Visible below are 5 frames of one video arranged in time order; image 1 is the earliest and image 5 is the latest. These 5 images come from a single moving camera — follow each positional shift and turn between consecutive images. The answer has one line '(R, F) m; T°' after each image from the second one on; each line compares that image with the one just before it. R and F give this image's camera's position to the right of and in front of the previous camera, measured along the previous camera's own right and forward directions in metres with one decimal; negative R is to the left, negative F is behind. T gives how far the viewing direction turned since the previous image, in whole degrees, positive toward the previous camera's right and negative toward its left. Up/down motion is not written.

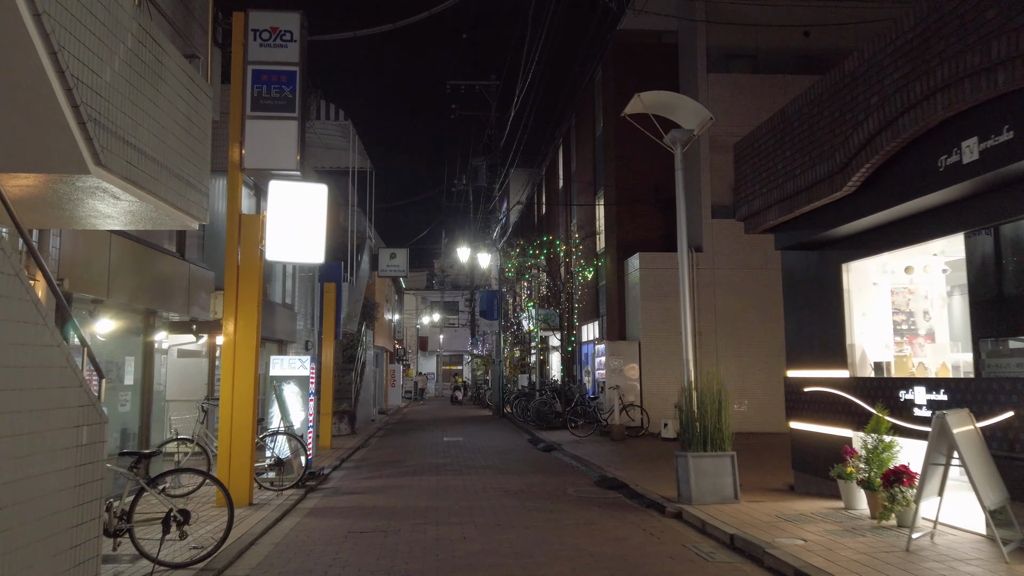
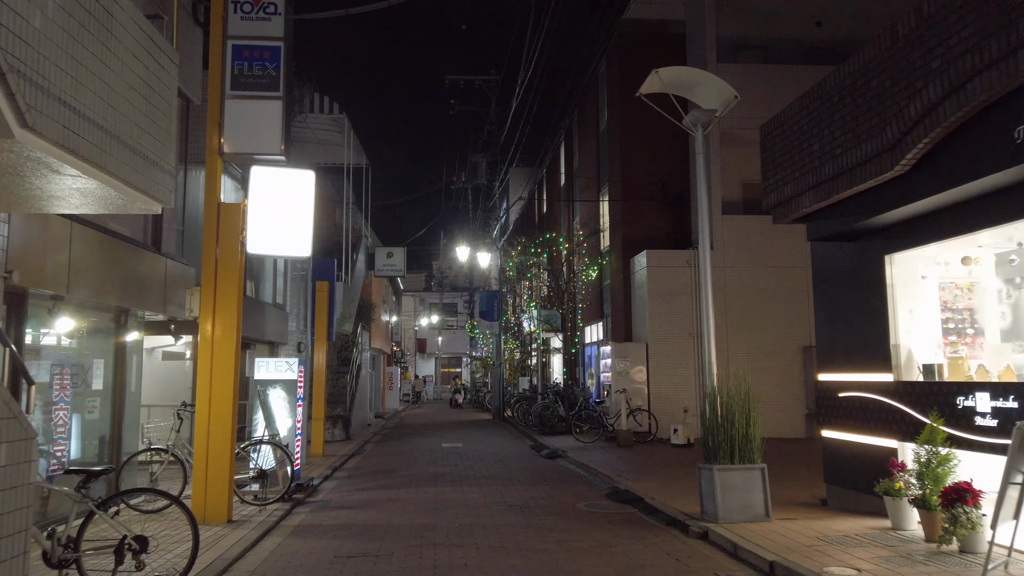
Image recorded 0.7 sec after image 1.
(-0.1, +0.8) m; 0°
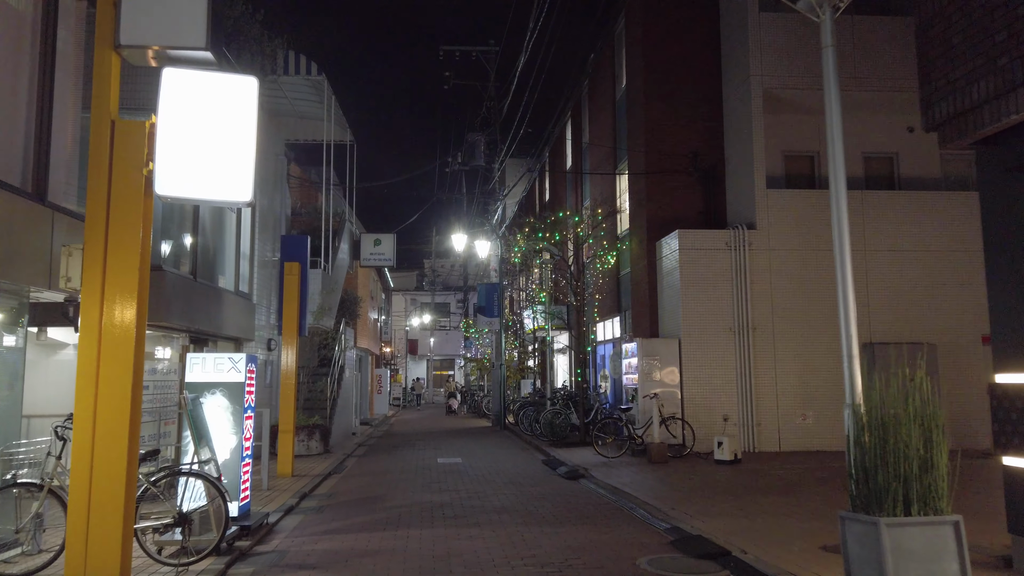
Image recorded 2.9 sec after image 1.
(-0.3, +2.8) m; +1°
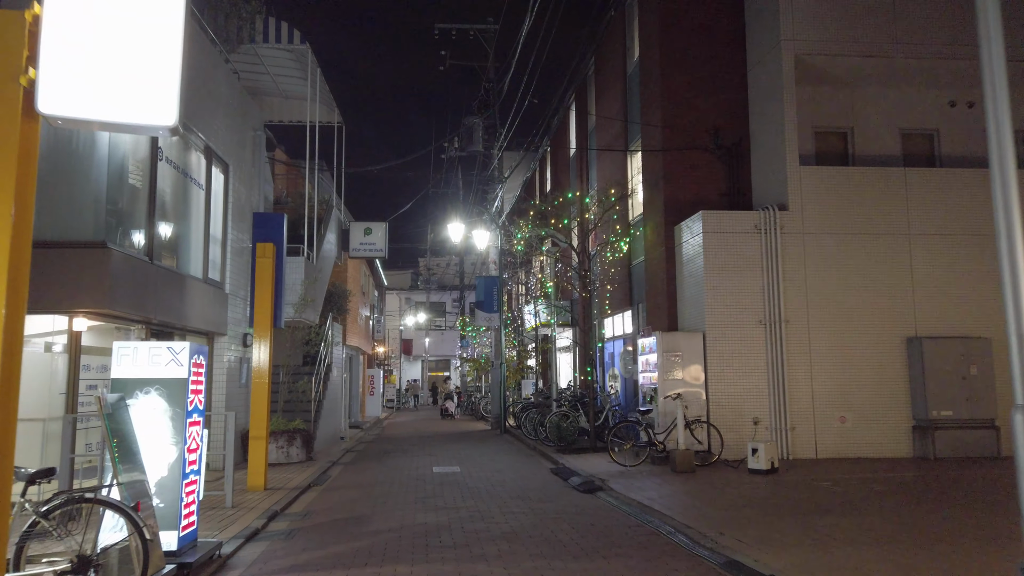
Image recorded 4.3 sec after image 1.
(-0.2, +1.6) m; 0°
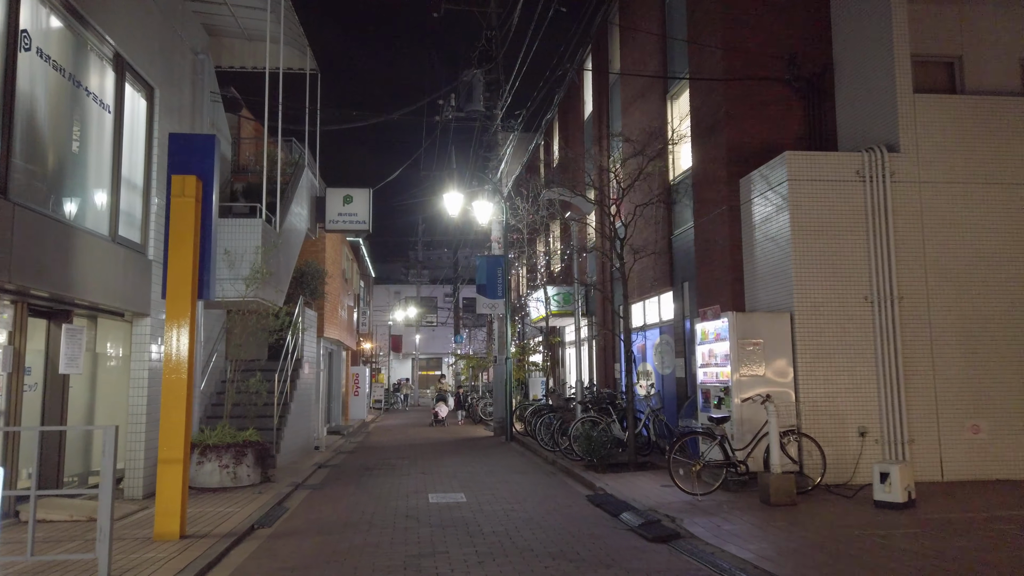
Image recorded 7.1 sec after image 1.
(-0.4, +3.5) m; +1°
